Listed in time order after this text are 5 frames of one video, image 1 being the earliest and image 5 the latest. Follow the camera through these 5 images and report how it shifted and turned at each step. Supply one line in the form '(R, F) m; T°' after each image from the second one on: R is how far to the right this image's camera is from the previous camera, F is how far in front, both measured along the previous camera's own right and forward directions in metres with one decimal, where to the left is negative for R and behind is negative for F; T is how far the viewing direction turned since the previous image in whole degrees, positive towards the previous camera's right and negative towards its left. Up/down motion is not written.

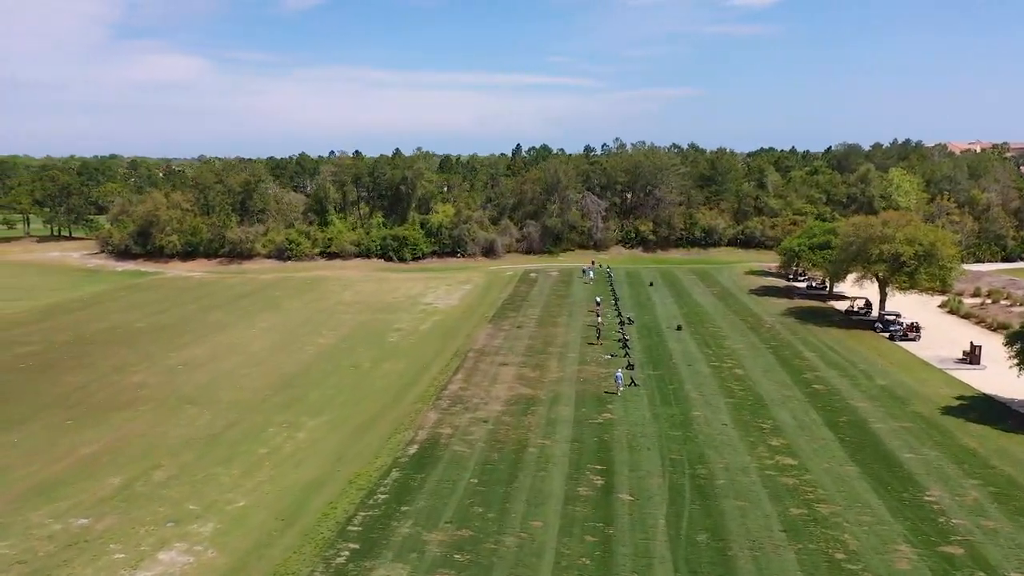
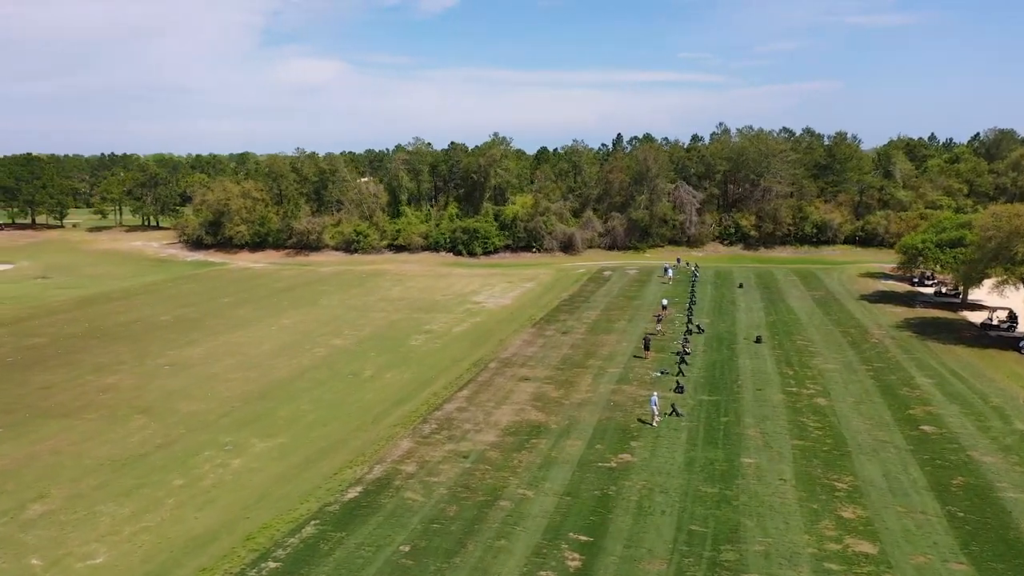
(+4.0, +7.6) m; -9°
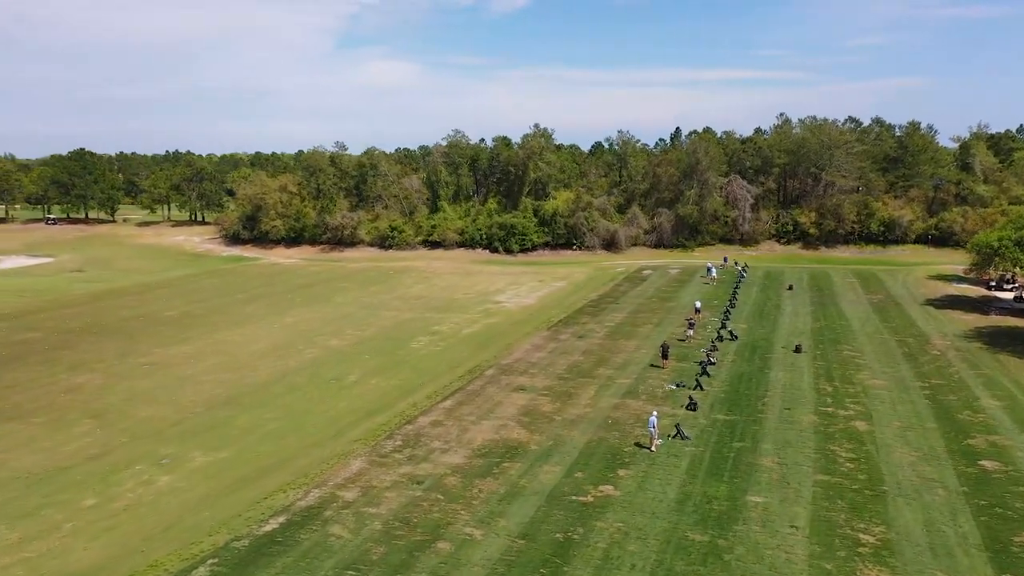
(+2.7, +3.9) m; -5°
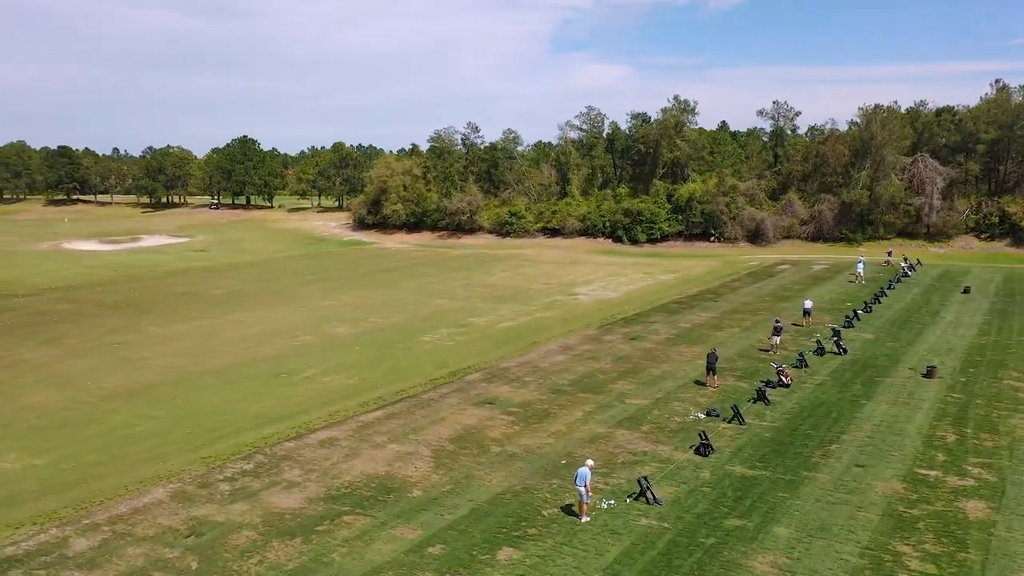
(+6.1, +8.8) m; -14°
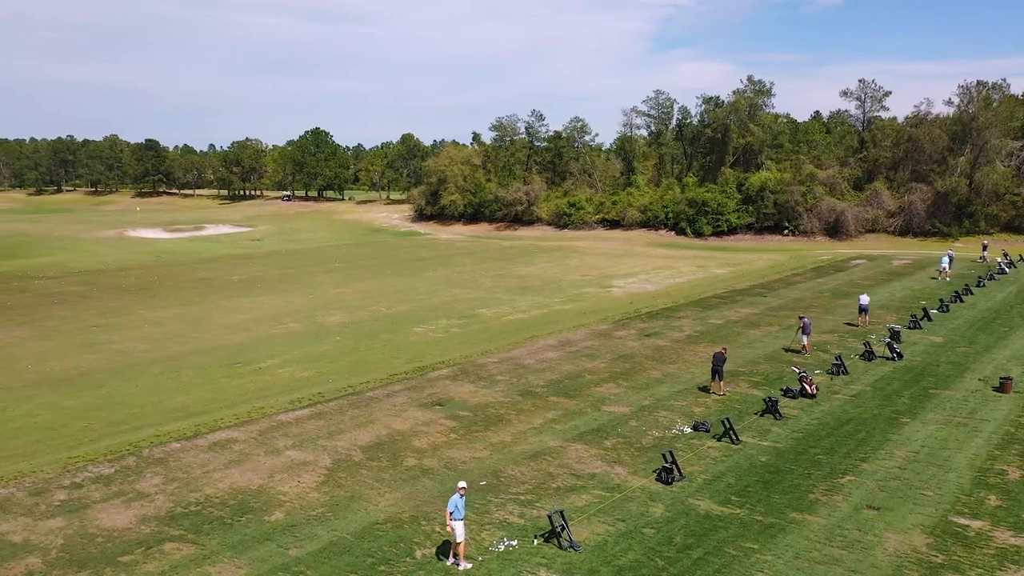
(+3.0, +3.8) m; -7°
